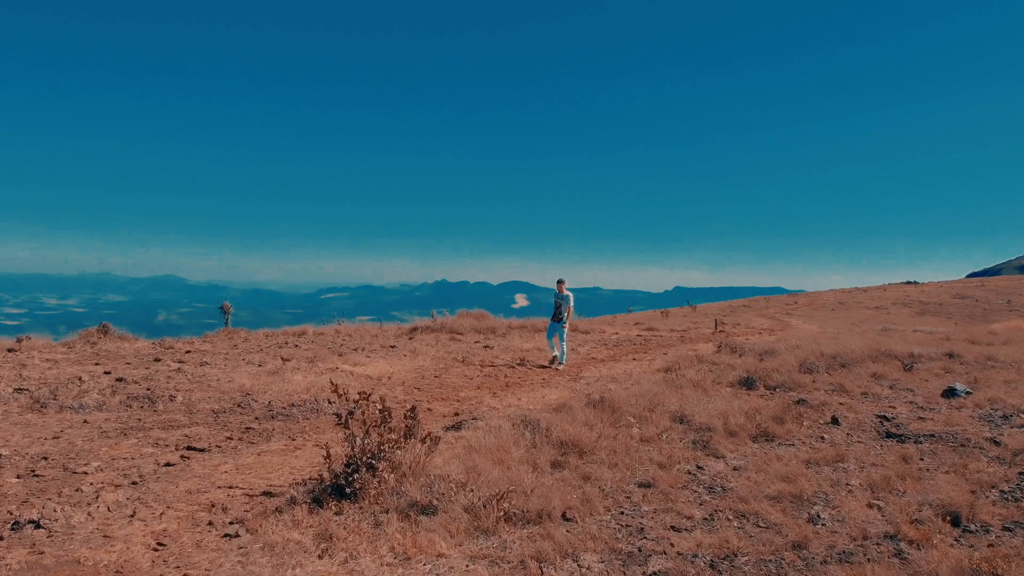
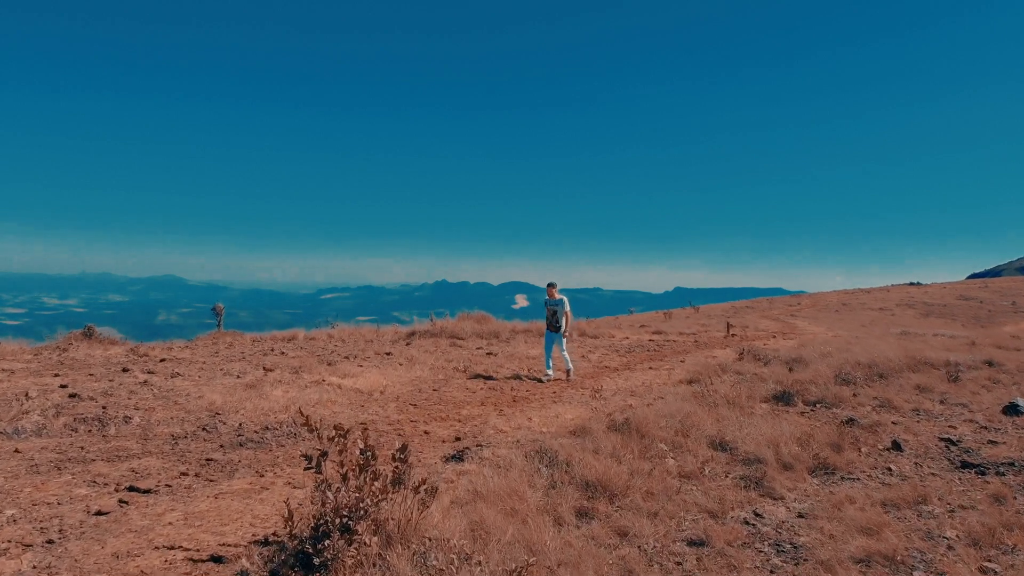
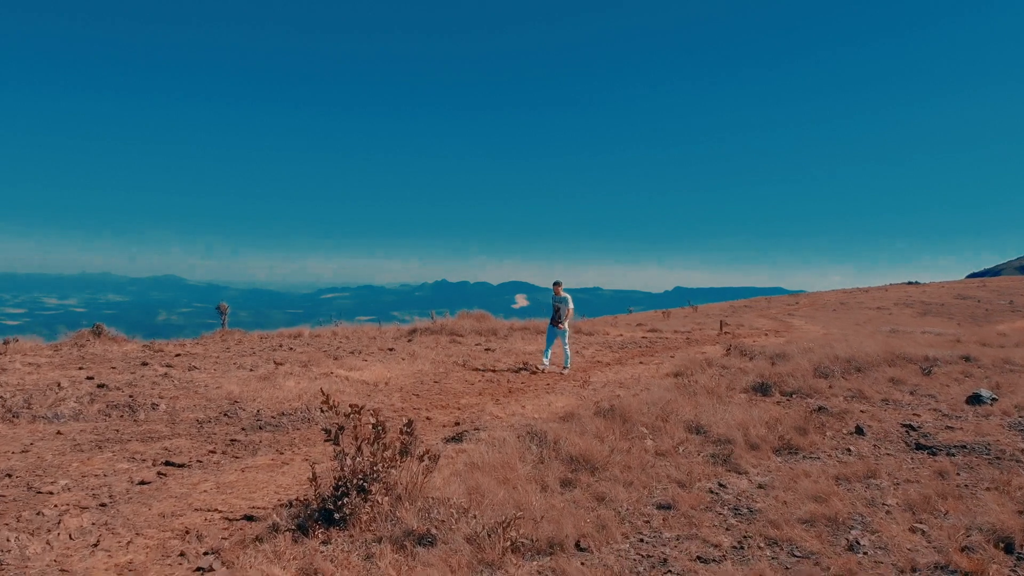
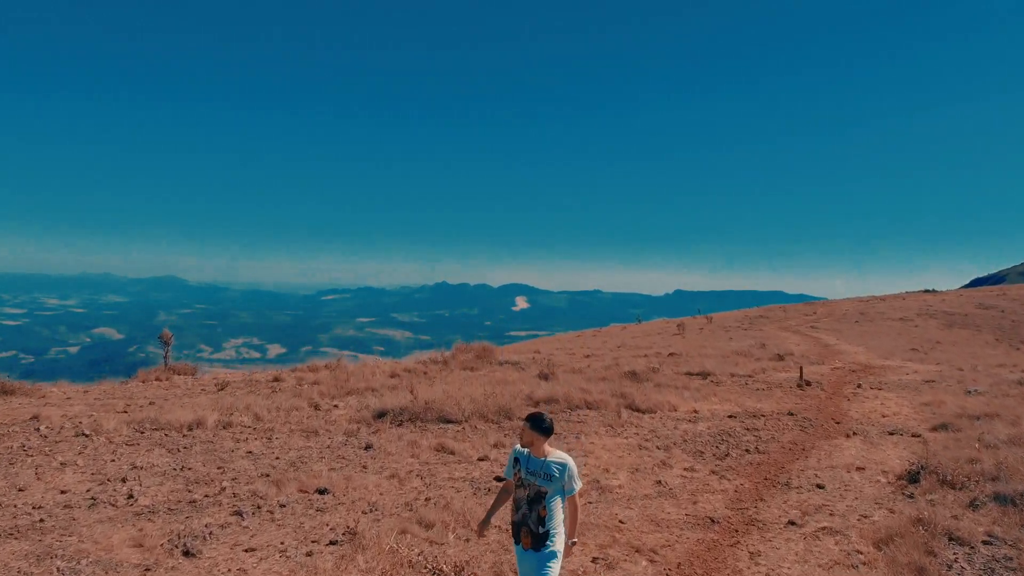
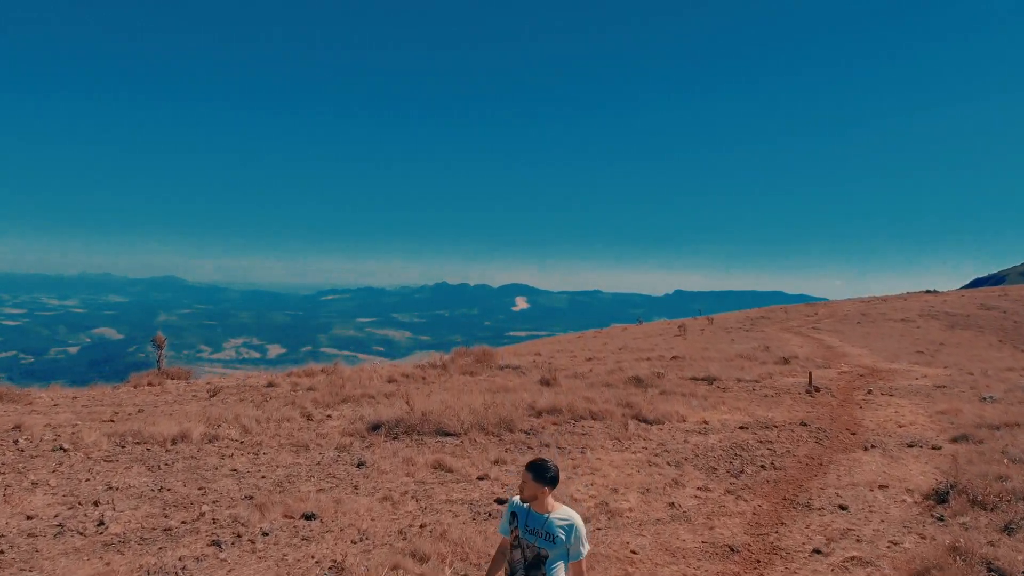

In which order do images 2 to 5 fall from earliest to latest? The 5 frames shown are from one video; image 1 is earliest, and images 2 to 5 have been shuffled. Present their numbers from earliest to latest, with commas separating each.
3, 2, 4, 5
